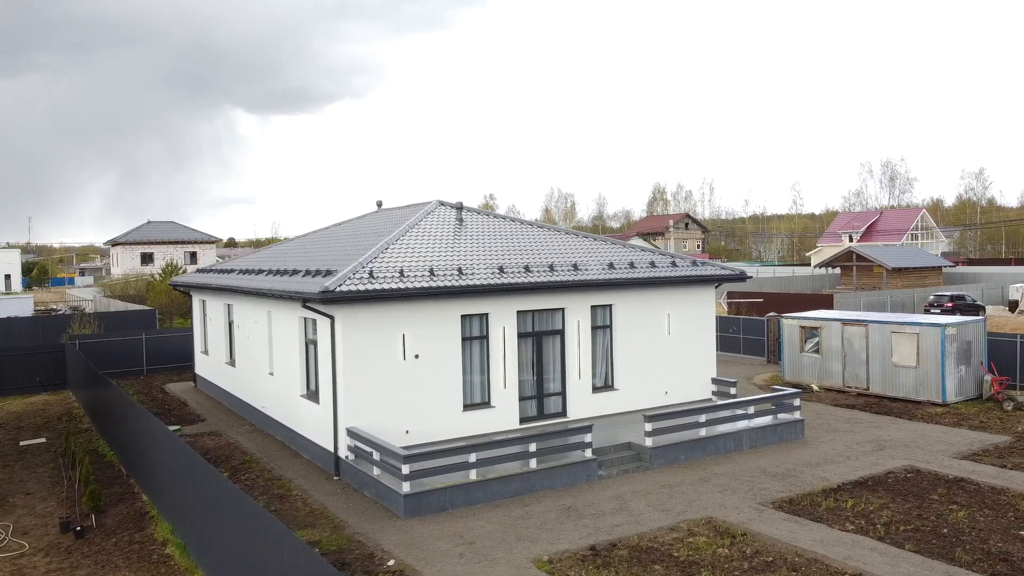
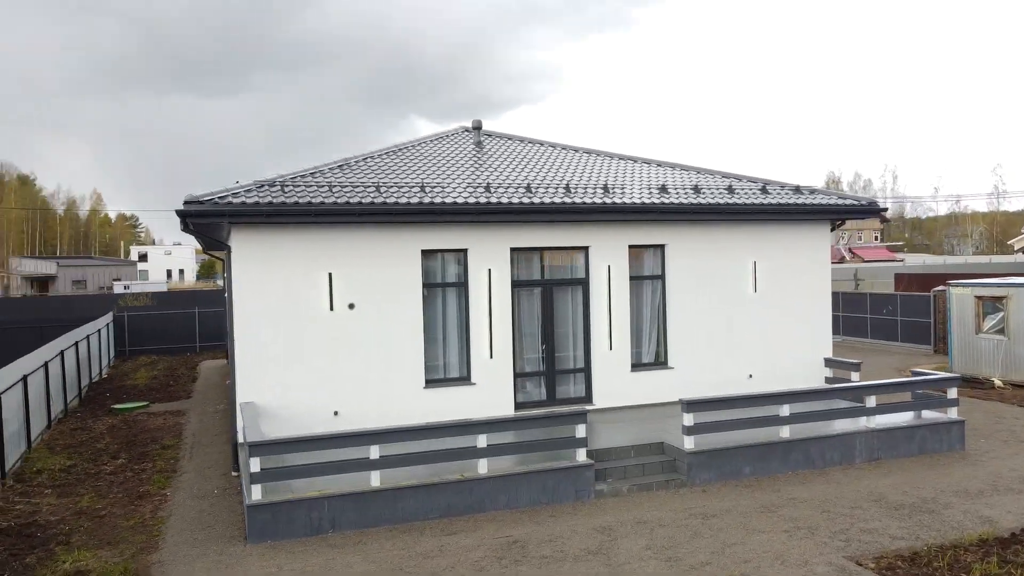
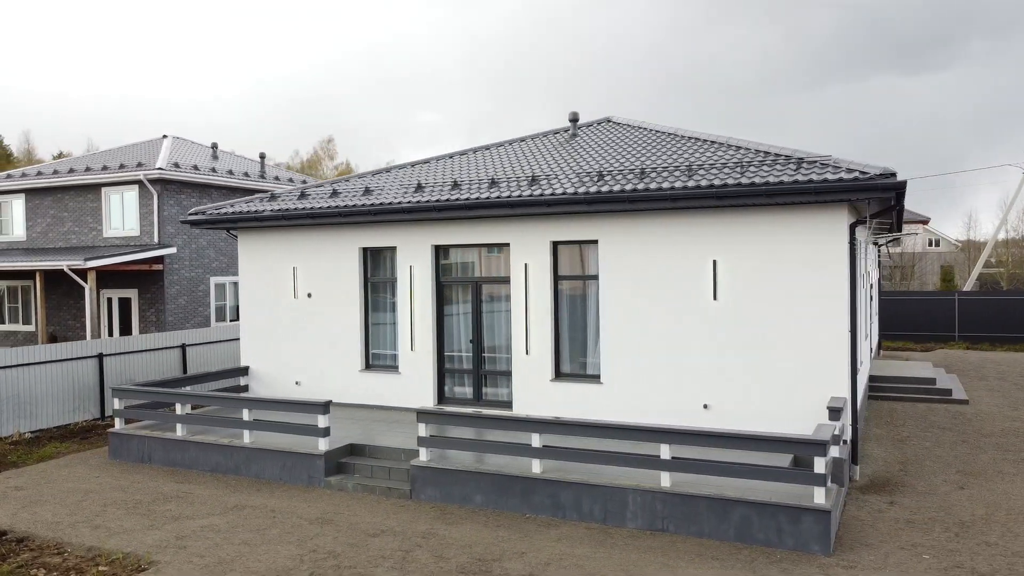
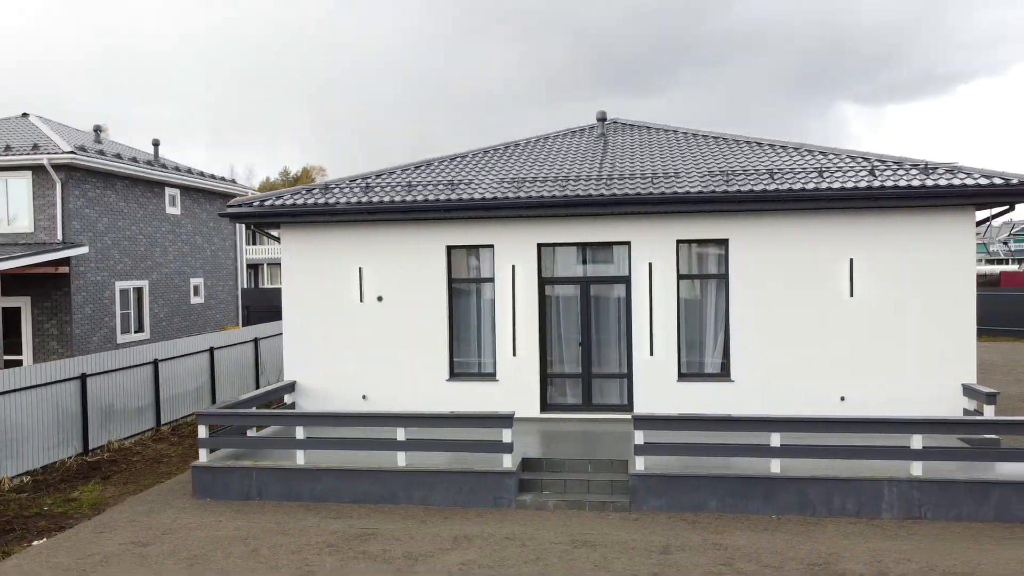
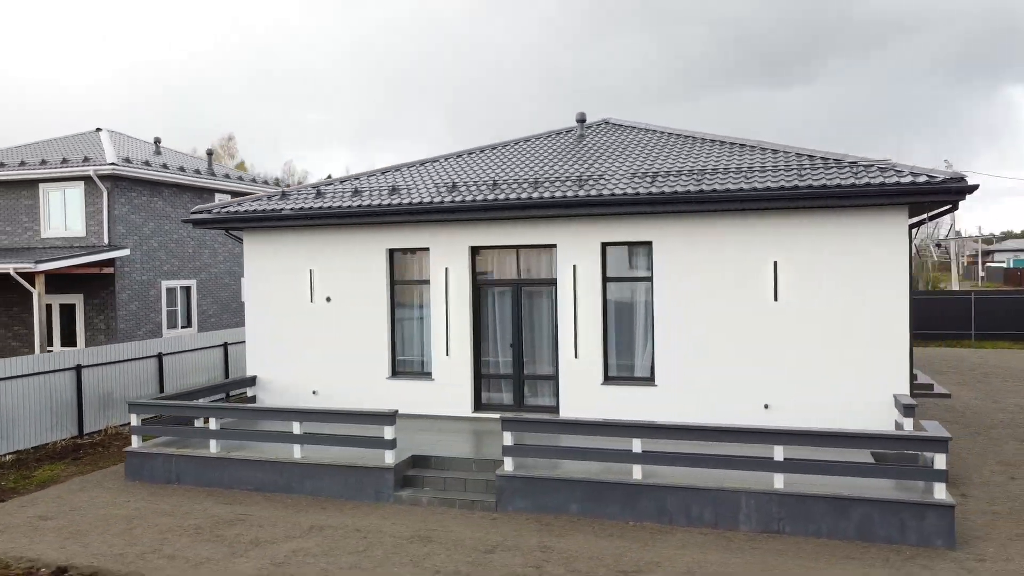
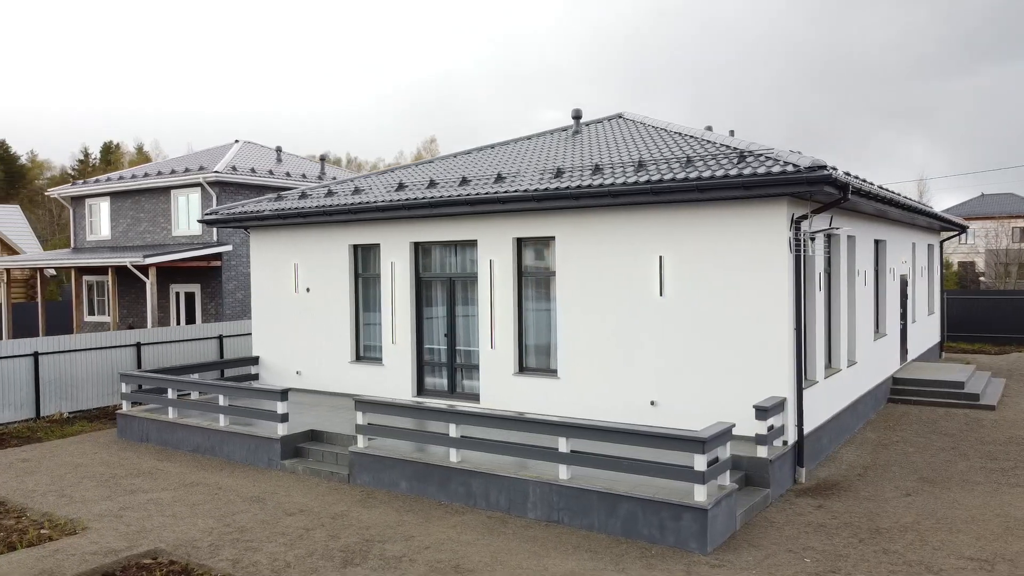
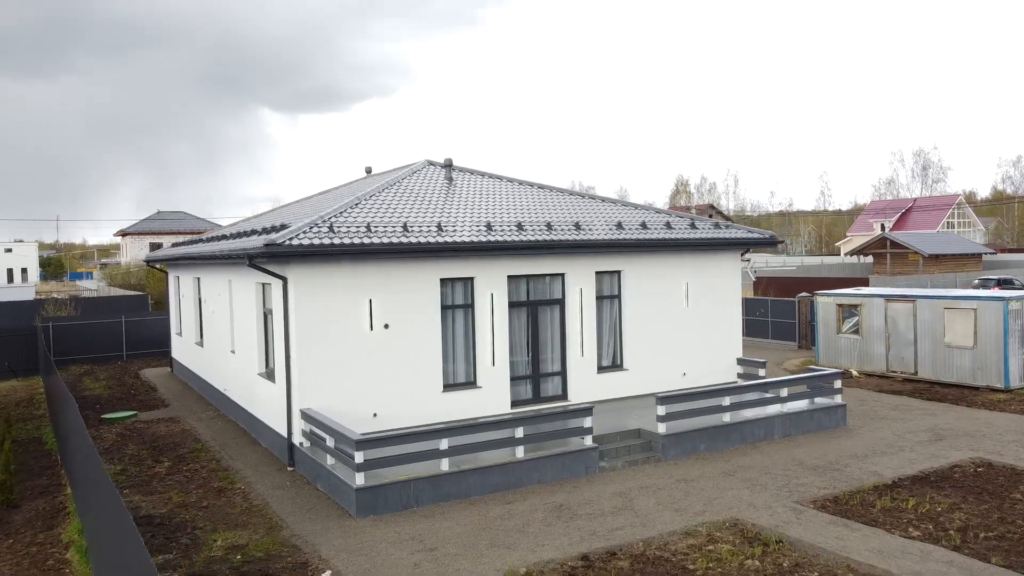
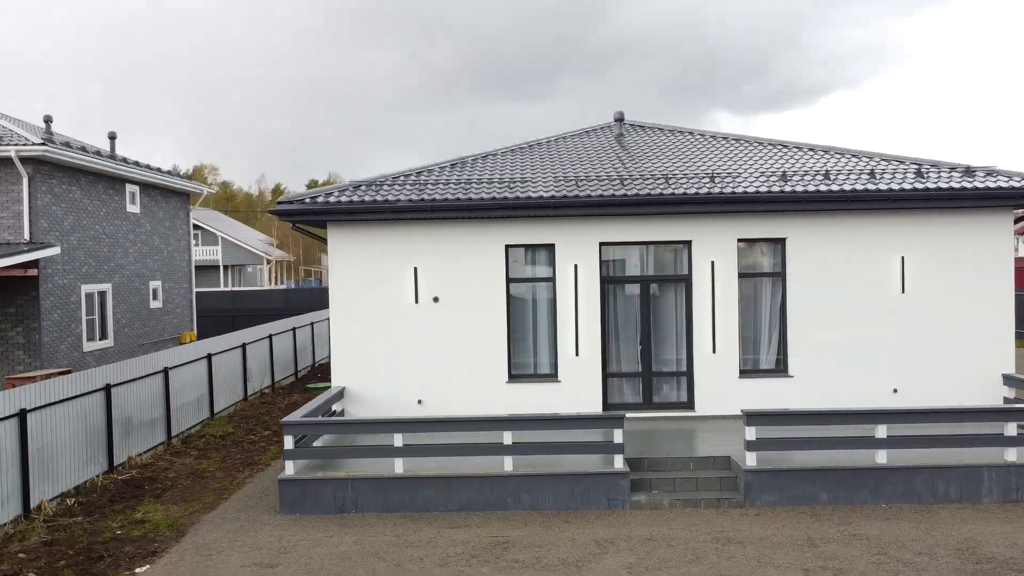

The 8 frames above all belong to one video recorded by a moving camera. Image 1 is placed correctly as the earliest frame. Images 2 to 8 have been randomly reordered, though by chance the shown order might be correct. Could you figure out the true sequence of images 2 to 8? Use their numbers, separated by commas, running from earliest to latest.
7, 2, 8, 4, 5, 3, 6
